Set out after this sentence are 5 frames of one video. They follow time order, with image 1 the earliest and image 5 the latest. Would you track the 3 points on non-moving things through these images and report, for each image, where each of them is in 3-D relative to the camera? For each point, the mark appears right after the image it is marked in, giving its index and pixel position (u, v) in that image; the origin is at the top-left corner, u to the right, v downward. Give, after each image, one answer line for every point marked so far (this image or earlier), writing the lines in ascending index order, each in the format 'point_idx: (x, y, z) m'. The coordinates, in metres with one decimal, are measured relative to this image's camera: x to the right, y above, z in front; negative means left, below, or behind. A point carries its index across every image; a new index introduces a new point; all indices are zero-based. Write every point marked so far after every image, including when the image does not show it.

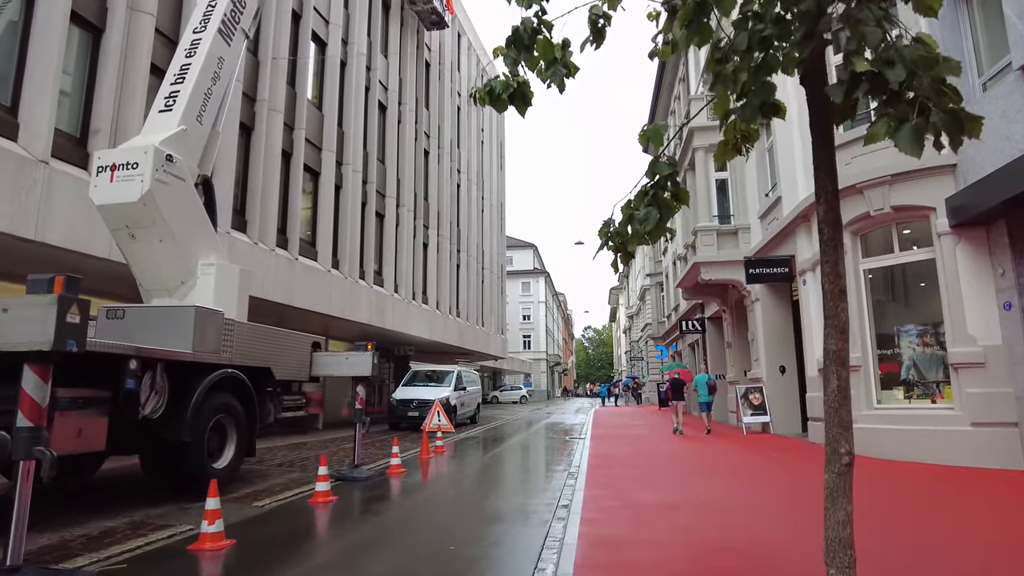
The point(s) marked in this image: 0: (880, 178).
0: (+5.6, +1.7, +10.1) m
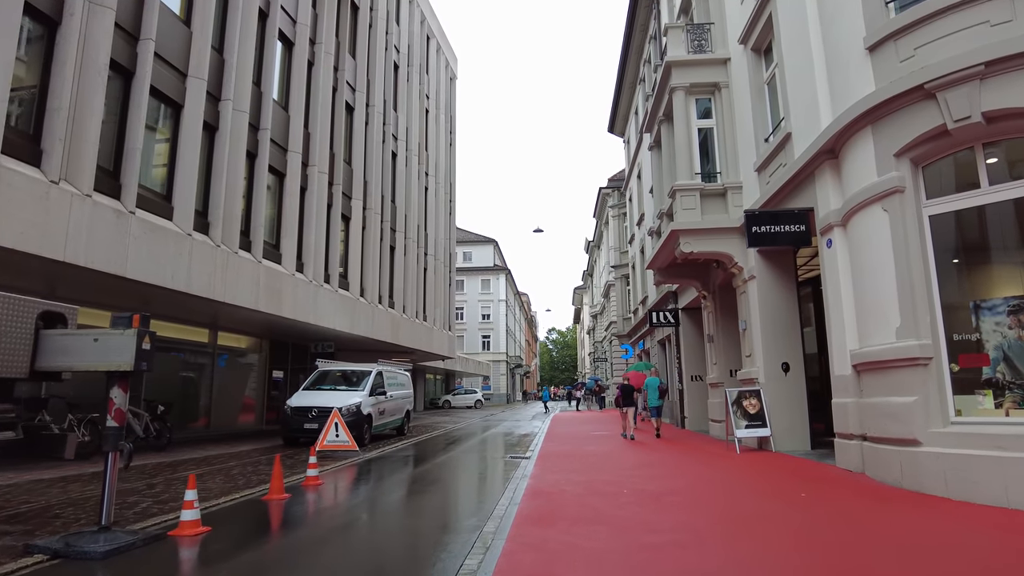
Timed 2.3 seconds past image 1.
0: (+4.5, +2.2, +6.6) m
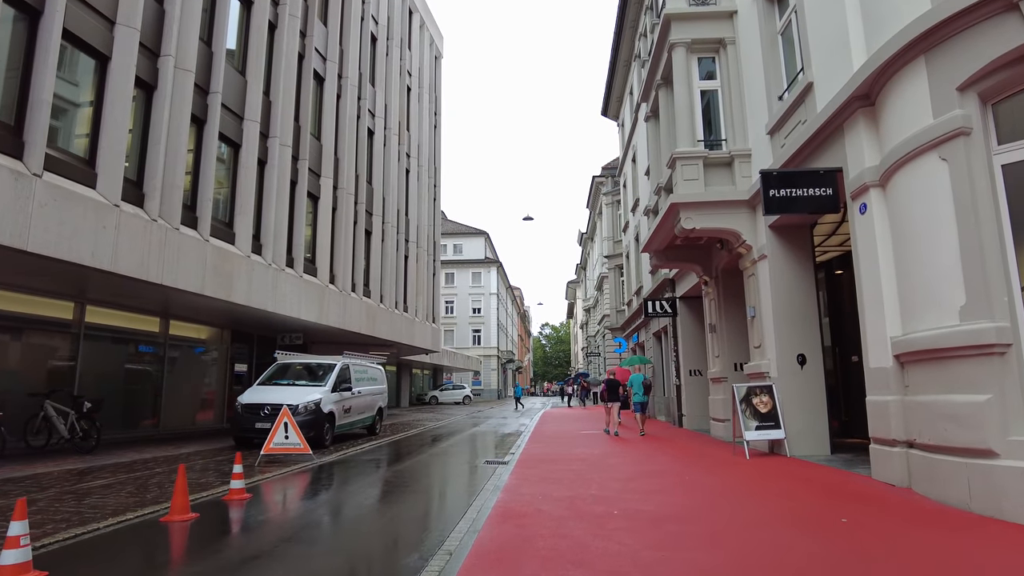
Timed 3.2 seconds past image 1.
0: (+4.2, +2.4, +5.1) m
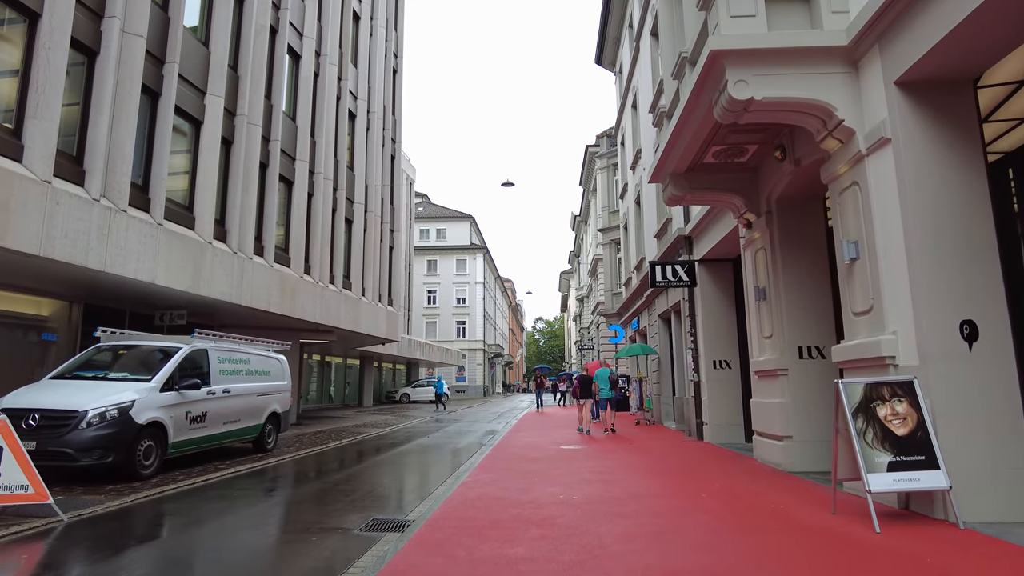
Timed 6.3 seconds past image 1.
0: (+3.4, +3.1, +0.2) m
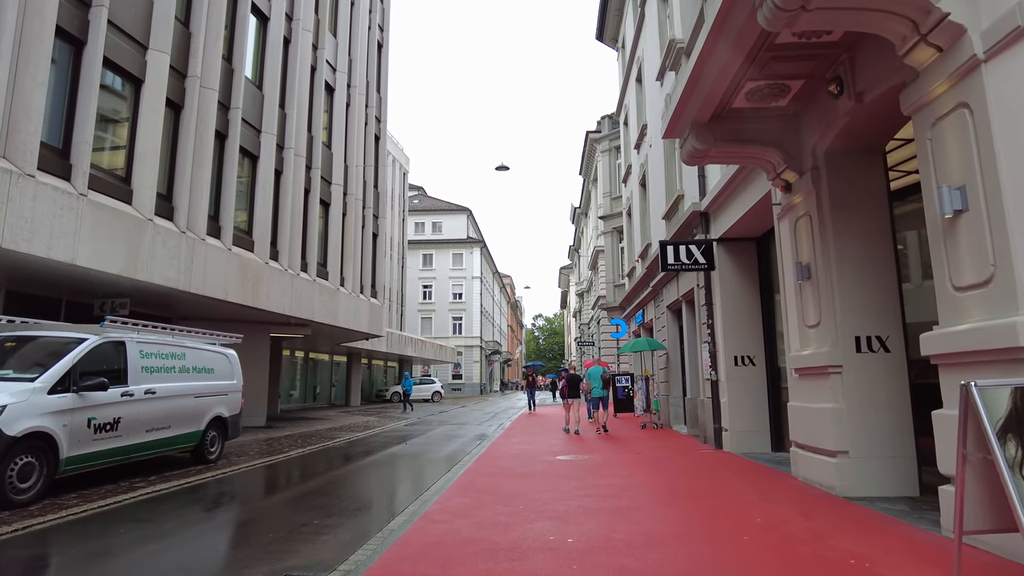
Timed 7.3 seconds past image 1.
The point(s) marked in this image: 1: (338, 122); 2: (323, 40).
0: (+3.2, +3.4, -1.6) m
1: (-5.2, +4.9, +19.6) m
2: (-5.3, +7.0, +18.6) m
